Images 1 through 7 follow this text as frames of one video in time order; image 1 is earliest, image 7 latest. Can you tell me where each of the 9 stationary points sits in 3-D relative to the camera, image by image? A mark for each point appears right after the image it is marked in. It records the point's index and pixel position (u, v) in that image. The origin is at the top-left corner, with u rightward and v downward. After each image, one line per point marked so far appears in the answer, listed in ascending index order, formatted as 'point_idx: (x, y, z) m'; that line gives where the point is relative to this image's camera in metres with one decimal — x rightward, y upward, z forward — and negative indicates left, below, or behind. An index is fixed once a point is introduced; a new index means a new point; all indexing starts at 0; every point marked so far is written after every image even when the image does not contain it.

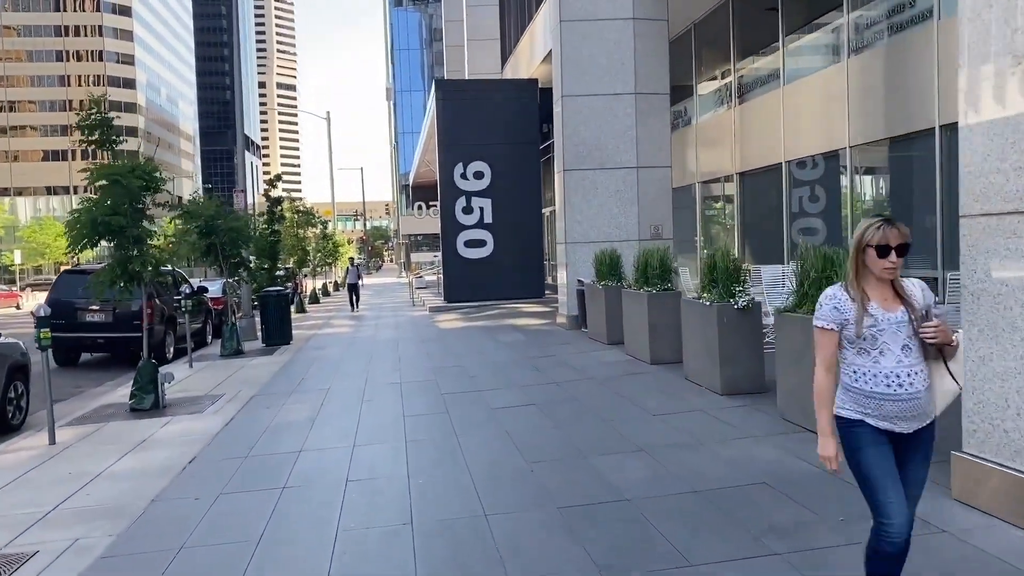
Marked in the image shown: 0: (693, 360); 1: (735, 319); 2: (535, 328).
0: (+1.9, -0.8, +8.9) m
1: (+2.1, -0.3, +8.2) m
2: (+0.5, -0.7, +15.8) m
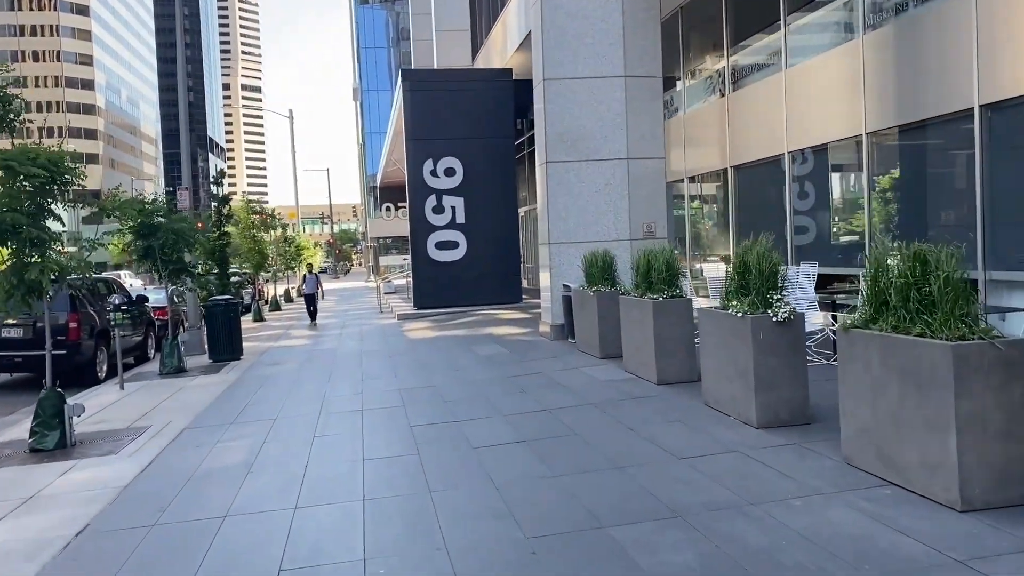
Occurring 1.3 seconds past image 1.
0: (+1.8, -0.8, +7.3) m
1: (+2.0, -0.4, +6.6) m
2: (+0.1, -0.8, +14.2) m
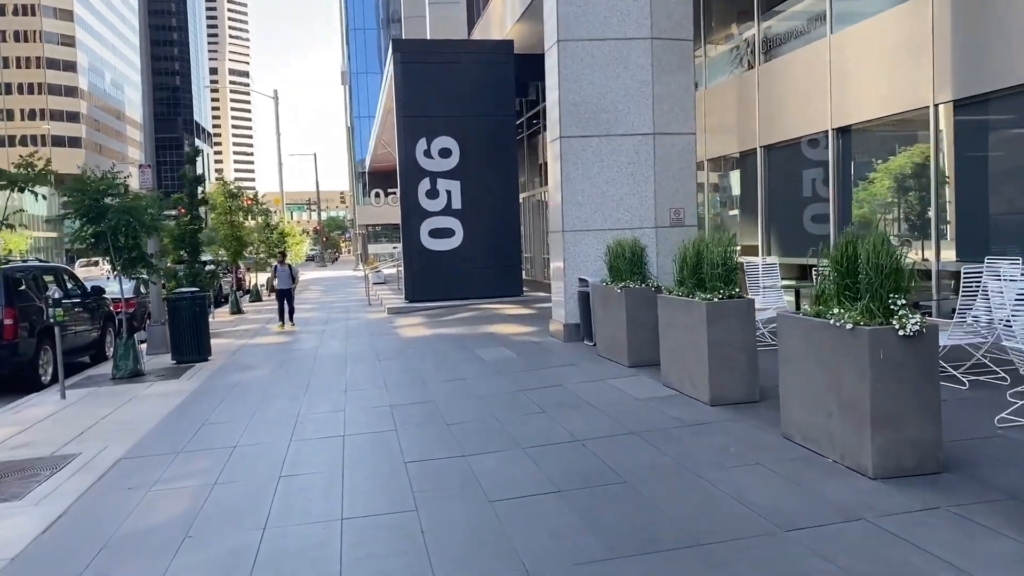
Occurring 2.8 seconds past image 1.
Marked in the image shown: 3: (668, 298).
0: (+1.9, -0.8, +5.6) m
1: (+2.2, -0.4, +4.9) m
2: (+0.2, -0.8, +12.5) m
3: (+1.4, -0.1, +7.9) m
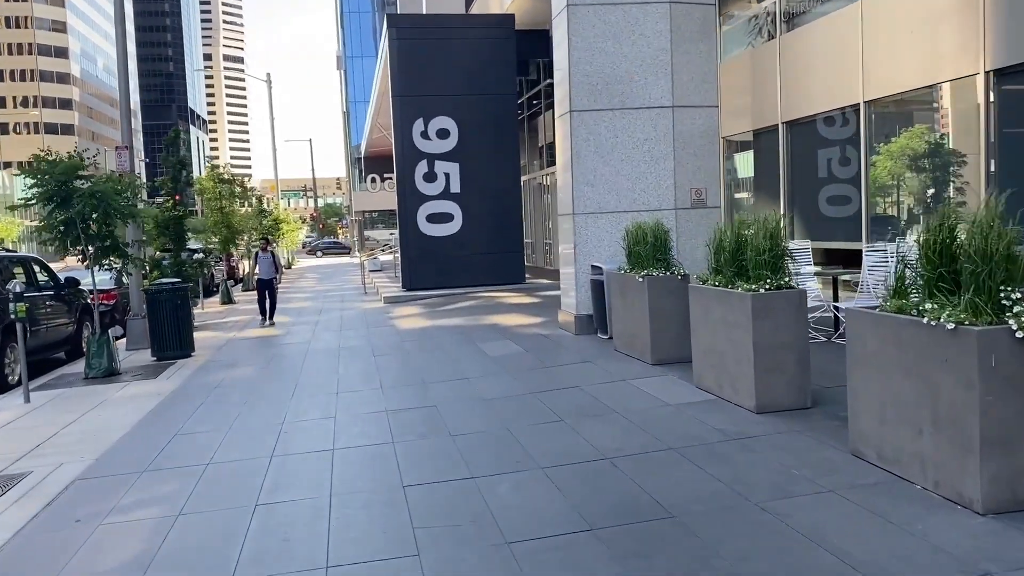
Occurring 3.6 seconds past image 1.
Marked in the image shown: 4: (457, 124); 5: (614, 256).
0: (+2.0, -0.8, +4.6) m
1: (+2.3, -0.3, +4.0) m
2: (+0.3, -0.6, +11.5) m
3: (+1.5, 0.0, +7.0) m
4: (-1.2, +3.7, +19.3) m
5: (+1.3, +0.4, +10.9) m
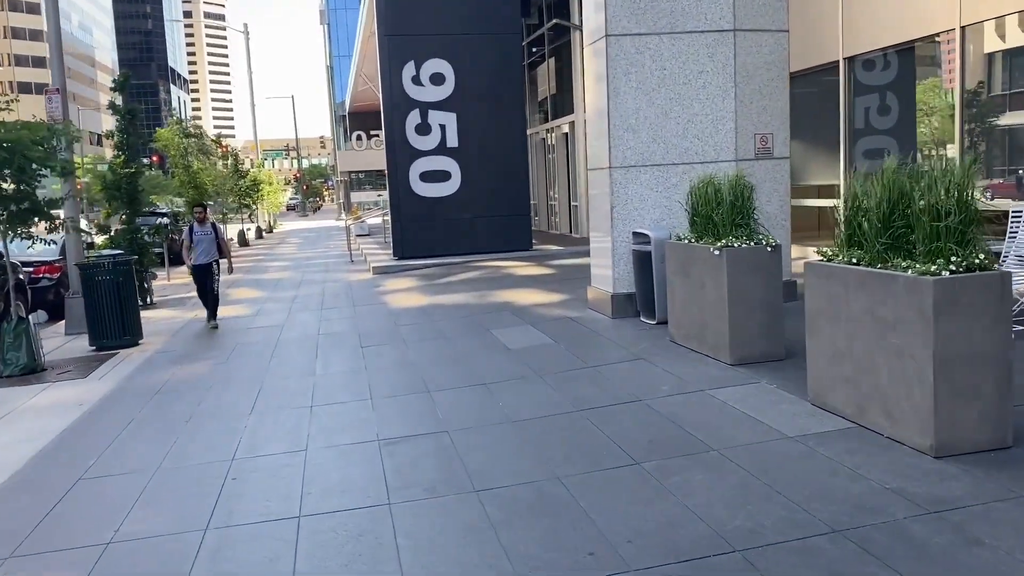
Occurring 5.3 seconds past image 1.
0: (+2.3, -0.8, +2.6) m
1: (+2.6, -0.4, +1.9) m
2: (+0.5, -0.3, +9.4) m
3: (+1.8, +0.1, +4.8) m
4: (-1.2, +4.3, +16.9) m
5: (+1.5, +0.7, +8.7) m
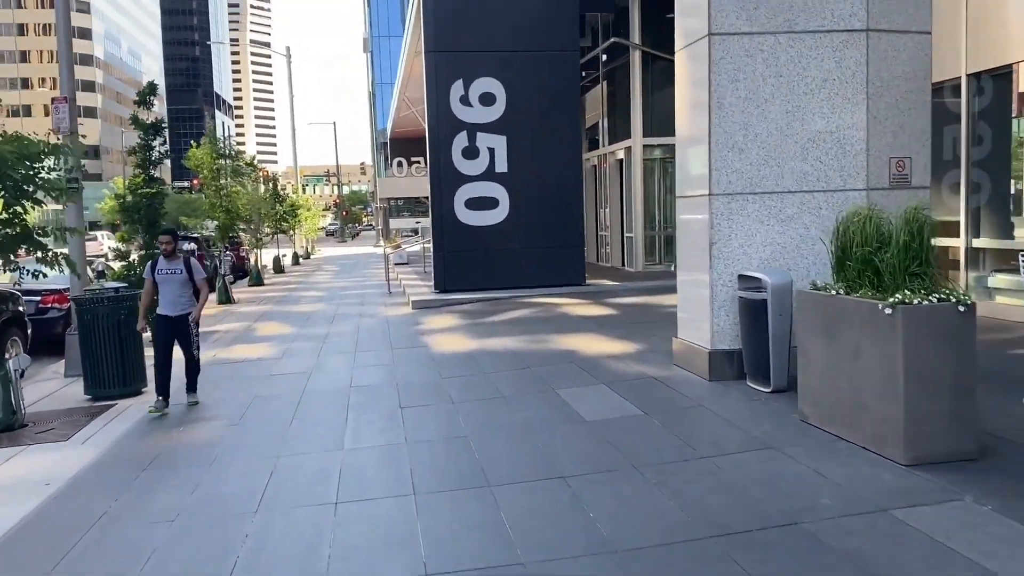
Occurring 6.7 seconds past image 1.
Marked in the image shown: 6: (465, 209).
0: (+2.7, -1.0, +0.8) m
1: (+3.0, -0.6, +0.2) m
2: (+1.1, -0.8, +7.8) m
3: (+2.2, -0.2, +3.2) m
4: (-0.1, +3.6, +15.5) m
5: (+2.1, +0.2, +7.1) m
6: (-0.9, +1.5, +15.6) m
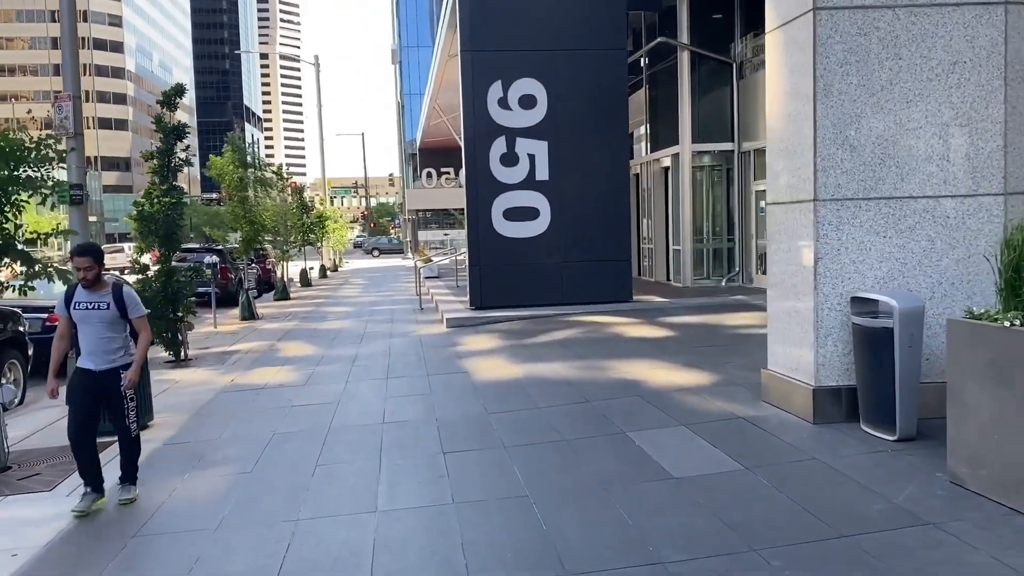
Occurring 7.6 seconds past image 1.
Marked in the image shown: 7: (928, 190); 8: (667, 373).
0: (+2.9, -1.1, -0.4) m
1: (+3.2, -0.7, -1.1) m
2: (+1.6, -0.9, +6.6) m
3: (+2.6, -0.3, +2.0) m
4: (+0.6, +3.4, +14.4) m
5: (+2.6, 0.0, +5.9) m
6: (-0.2, +1.2, +14.5) m
7: (+2.8, +0.7, +5.8) m
8: (+1.5, -0.8, +8.3) m
